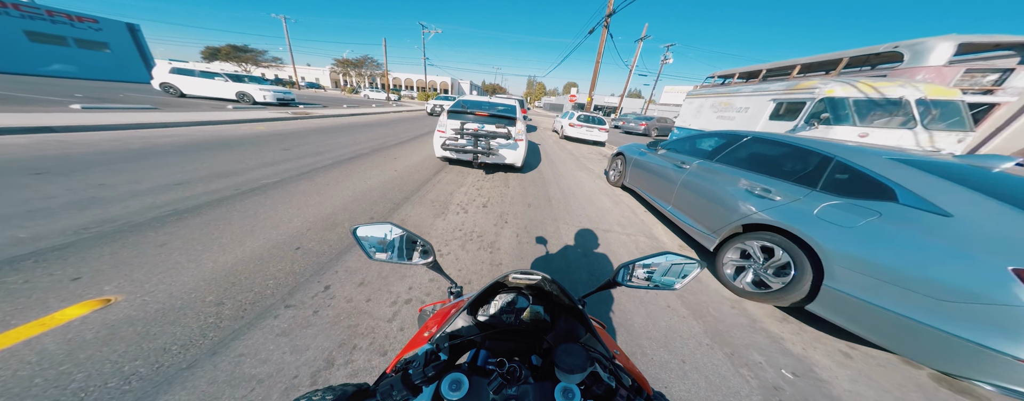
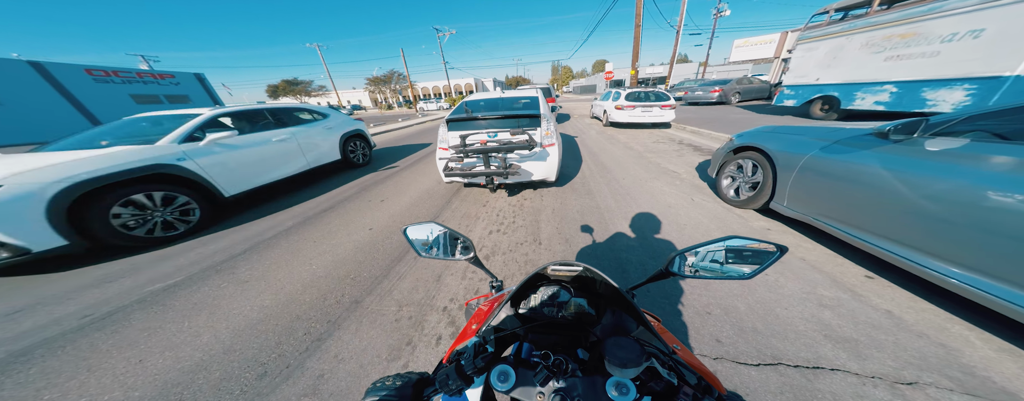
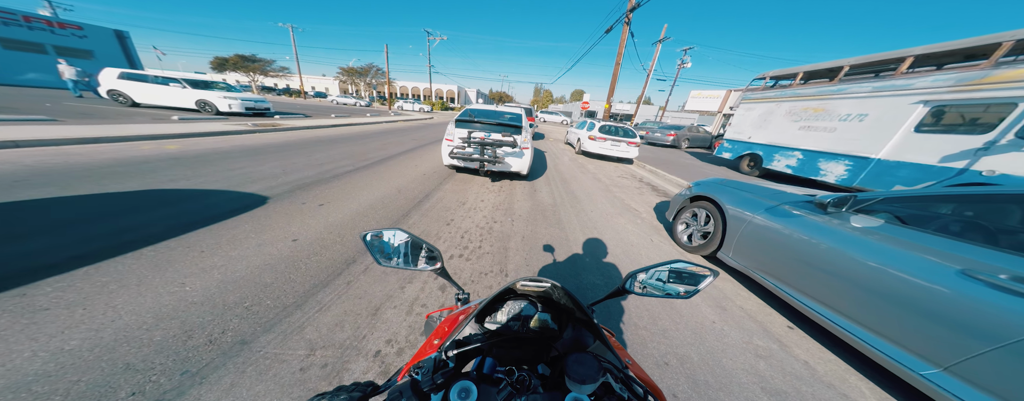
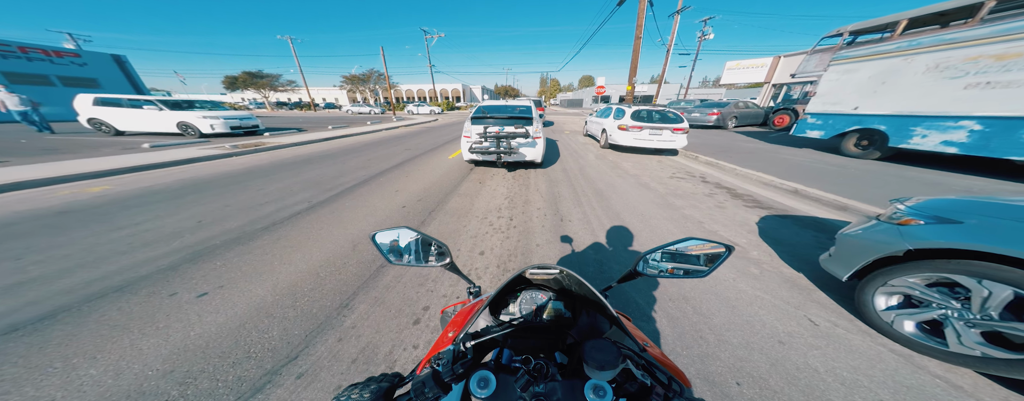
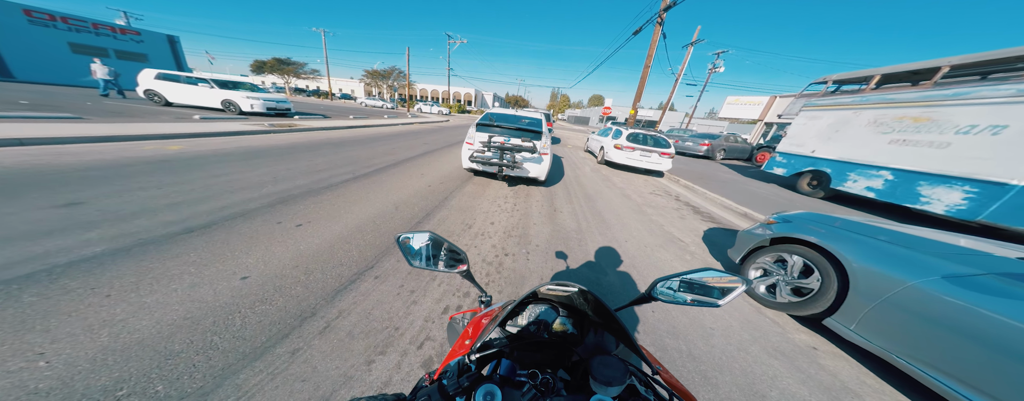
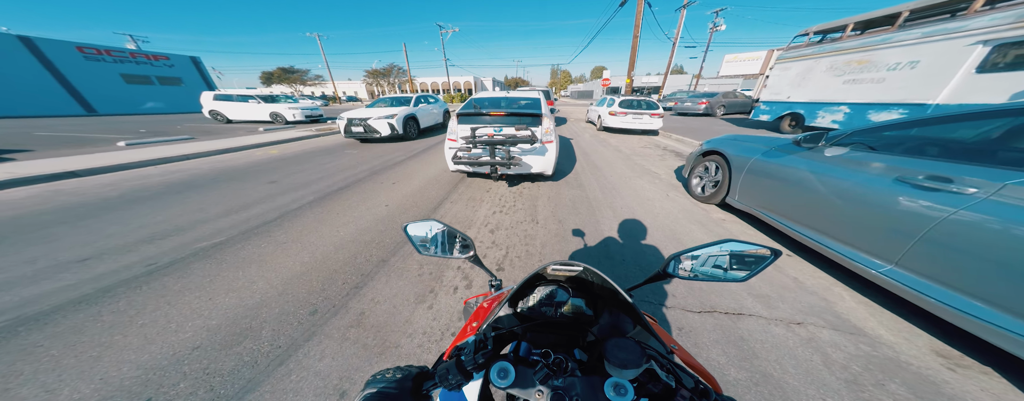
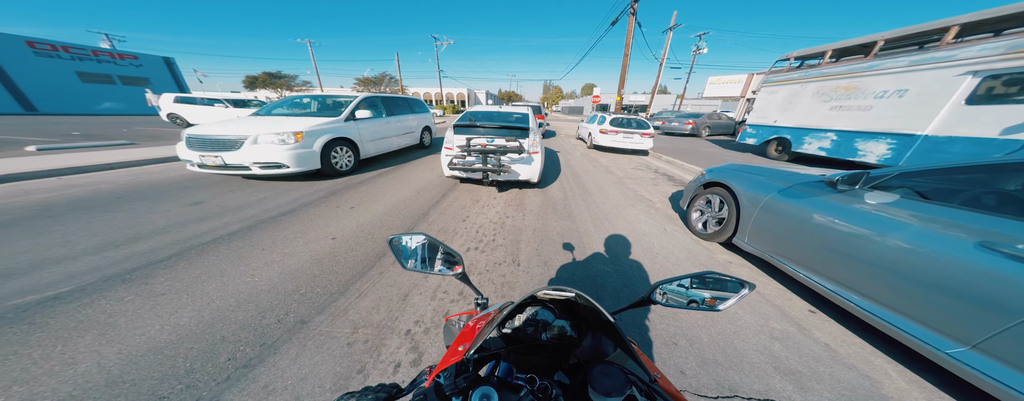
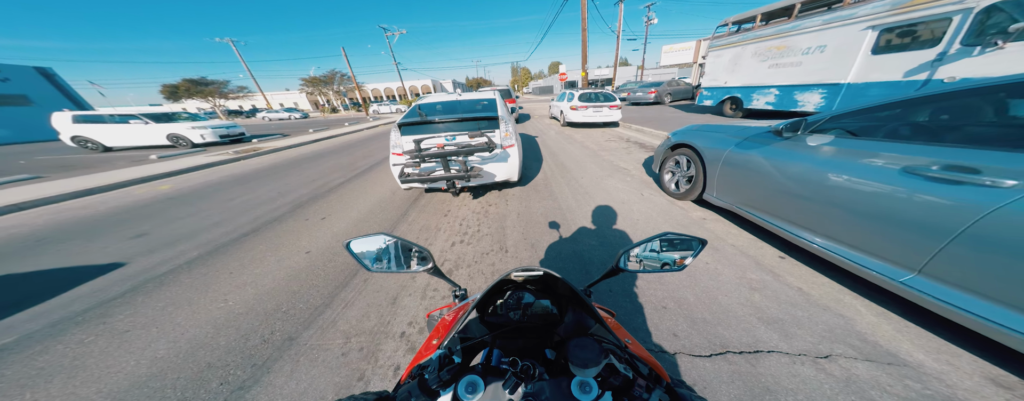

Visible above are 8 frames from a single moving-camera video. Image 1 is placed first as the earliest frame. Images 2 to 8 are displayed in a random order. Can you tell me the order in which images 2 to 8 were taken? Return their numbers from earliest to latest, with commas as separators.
6, 2, 8, 7, 3, 5, 4
